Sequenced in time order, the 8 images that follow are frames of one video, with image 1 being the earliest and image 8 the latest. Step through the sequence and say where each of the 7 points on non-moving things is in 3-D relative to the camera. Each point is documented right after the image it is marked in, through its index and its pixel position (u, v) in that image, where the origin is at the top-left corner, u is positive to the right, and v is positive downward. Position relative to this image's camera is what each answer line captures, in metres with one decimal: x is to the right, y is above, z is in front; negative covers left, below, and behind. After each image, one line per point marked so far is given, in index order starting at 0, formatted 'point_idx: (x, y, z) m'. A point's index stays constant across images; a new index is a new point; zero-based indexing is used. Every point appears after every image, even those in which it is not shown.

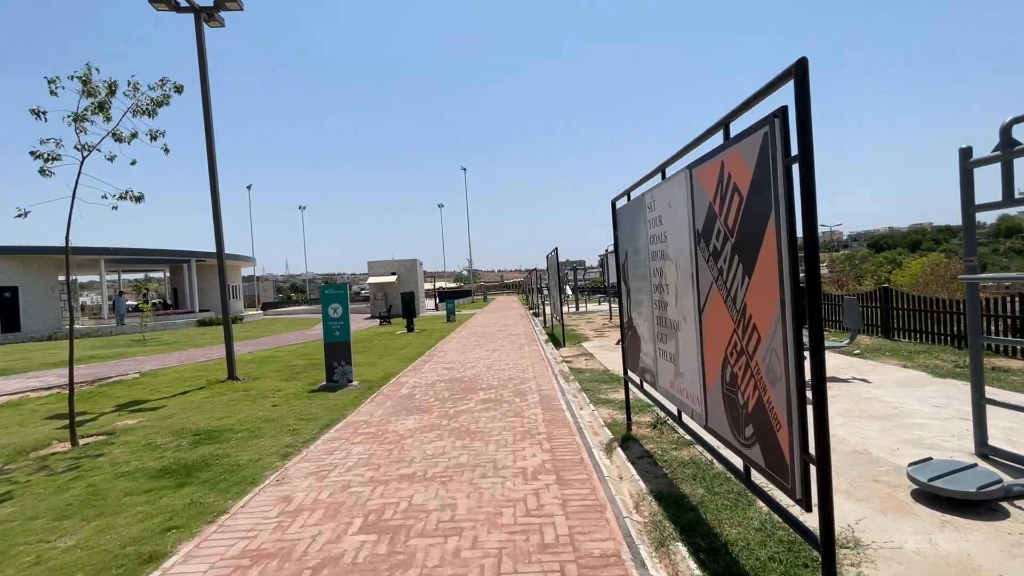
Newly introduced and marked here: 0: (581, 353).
0: (+1.9, -1.8, +13.2) m
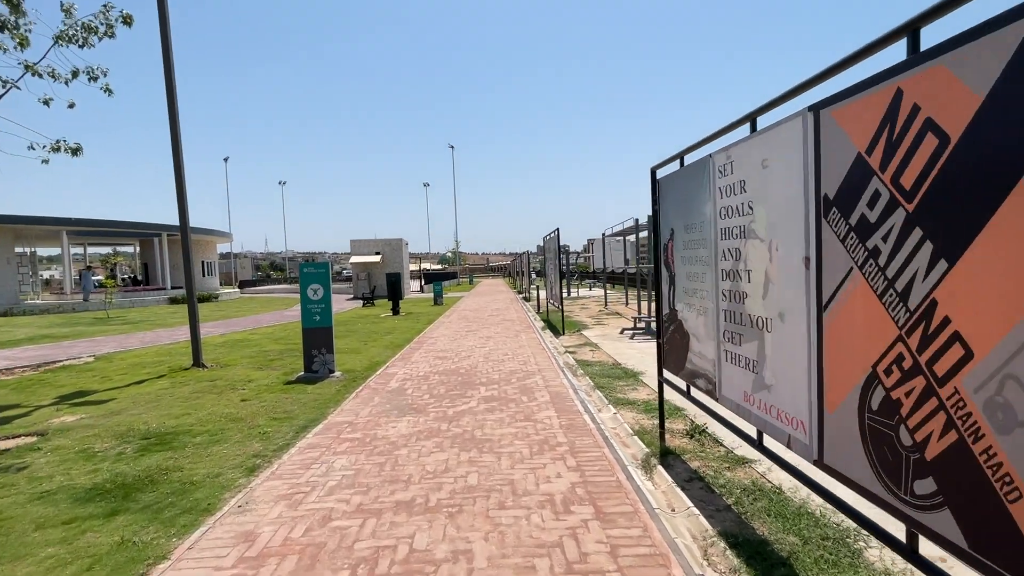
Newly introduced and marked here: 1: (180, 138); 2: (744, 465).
0: (+1.9, -1.4, +12.2) m
1: (-7.1, +3.2, +10.2) m
2: (+2.3, -1.7, +4.8) m
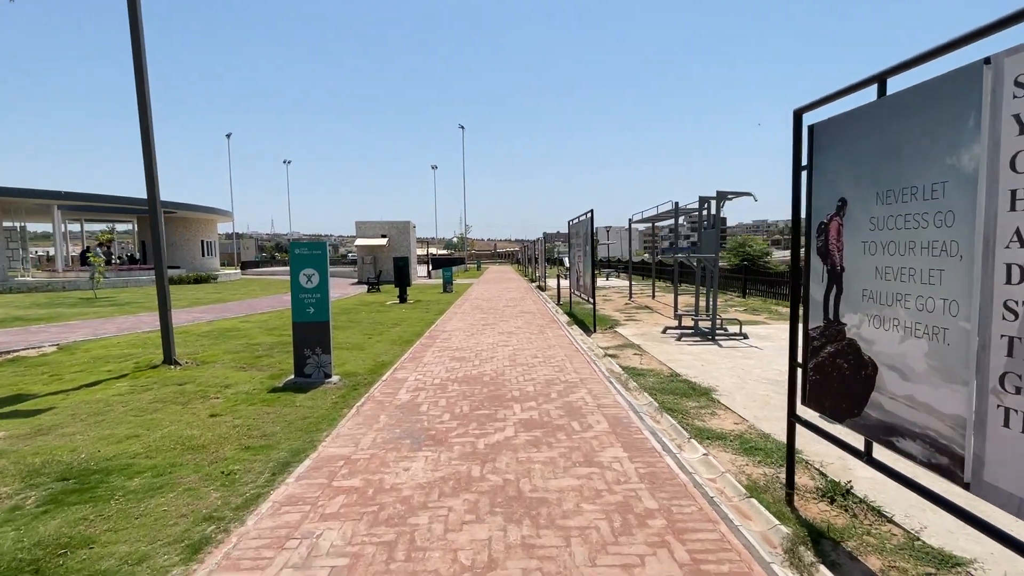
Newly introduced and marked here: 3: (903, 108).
0: (+2.4, -1.2, +10.5) m
1: (-6.4, +3.5, +8.5) m
2: (+2.8, -1.8, +3.1) m
3: (+2.2, +1.0, +2.8) m
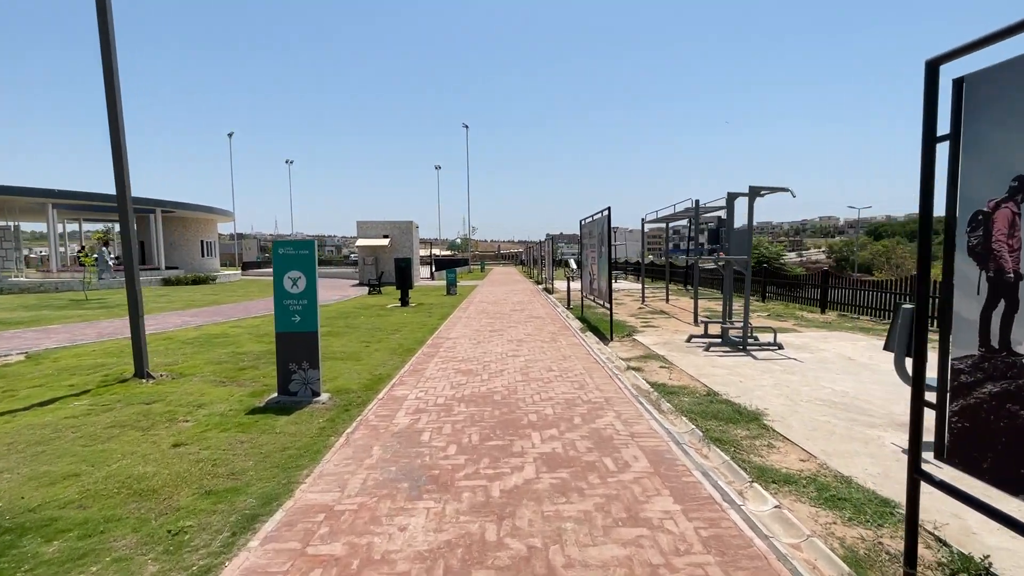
0: (+2.7, -1.3, +9.5) m
1: (-6.2, +3.4, +7.6) m
2: (+3.0, -1.8, +2.1) m
3: (+2.4, +1.0, +1.8) m
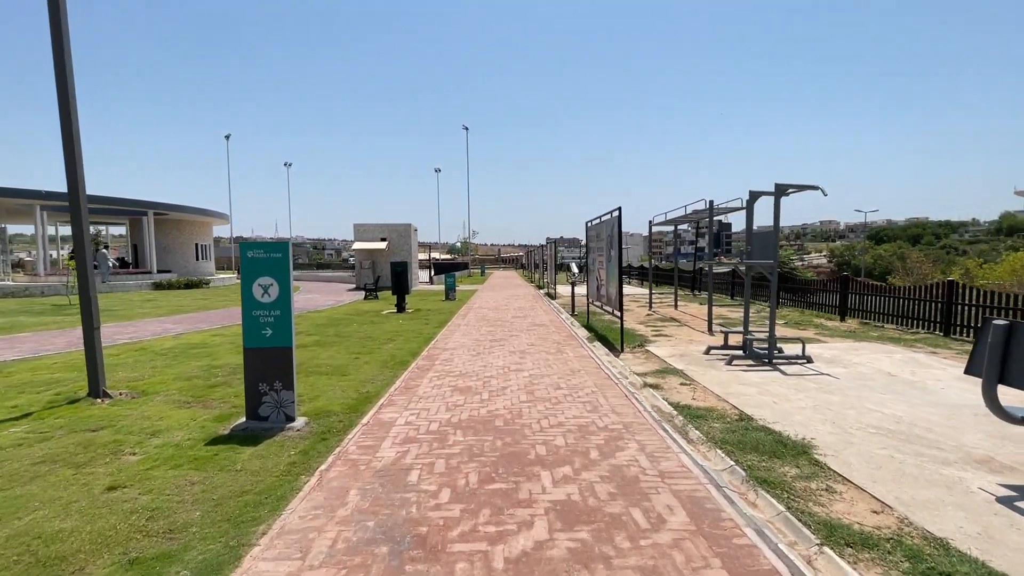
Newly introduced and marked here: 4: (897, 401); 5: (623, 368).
0: (+2.7, -1.4, +8.6) m
1: (-6.1, +3.3, +6.7) m
2: (+3.0, -1.9, +1.2) m
3: (+2.5, +0.9, +1.0) m
4: (+5.2, -1.5, +6.6) m
5: (+2.0, -1.4, +8.7) m
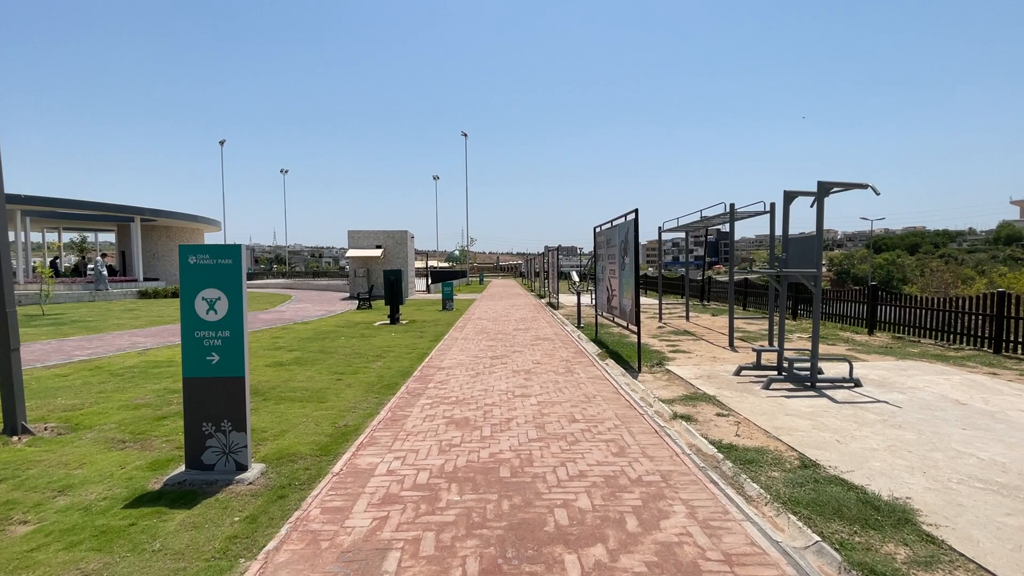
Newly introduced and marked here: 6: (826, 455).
0: (+2.8, -1.6, +7.5) m
1: (-6.0, +3.2, +5.6) m
2: (+3.1, -2.0, 0.0) m
3: (+2.6, +0.8, -0.1) m
4: (+5.3, -1.7, +5.4) m
5: (+2.1, -1.6, +7.6) m
6: (+3.3, -1.7, +5.1) m
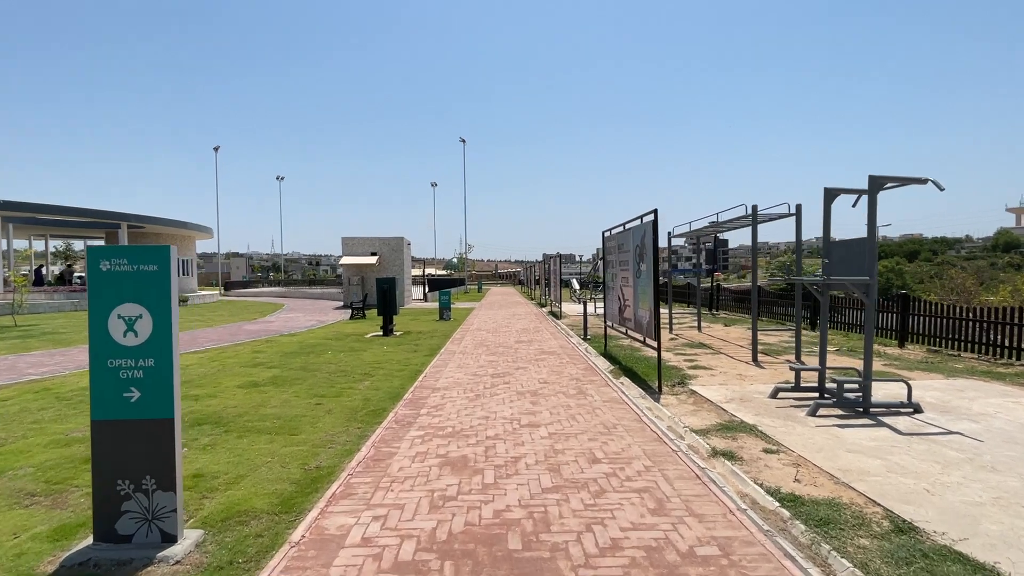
0: (+2.9, -1.8, +6.4) m
1: (-5.9, +3.0, +4.6) m
2: (+3.2, -2.0, -1.1) m
3: (+2.7, +0.8, -1.2) m
4: (+5.4, -1.8, +4.4) m
5: (+2.1, -1.8, +6.5) m
6: (+3.4, -1.8, +4.0) m
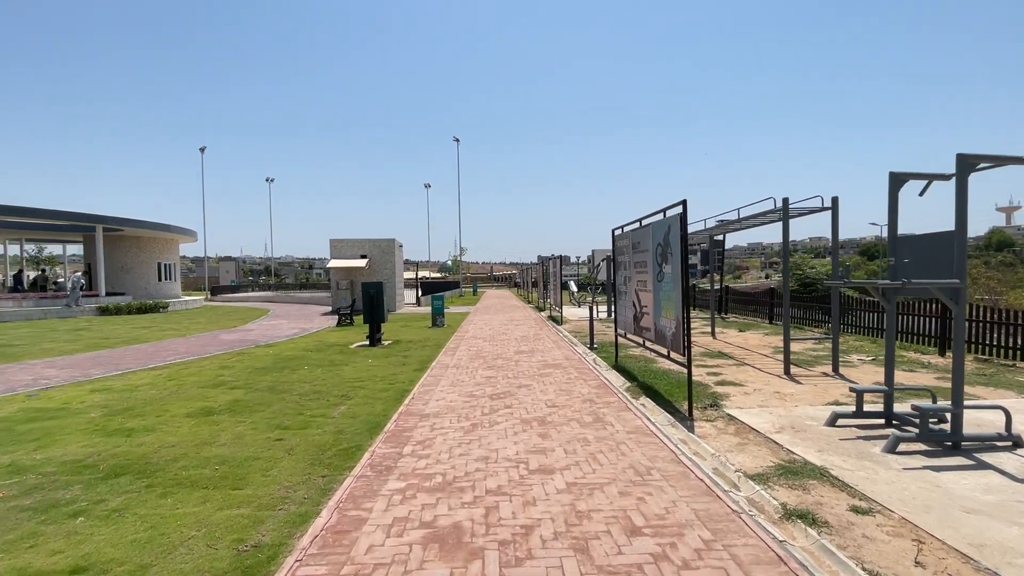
0: (+2.9, -1.9, +5.1) m
1: (-5.9, +2.9, +3.2) m
2: (+3.4, -2.0, -2.4) m
3: (+2.8, +0.8, -2.5) m
4: (+5.5, -1.8, +3.1) m
5: (+2.2, -1.9, +5.2) m
6: (+3.5, -1.9, +2.7) m
